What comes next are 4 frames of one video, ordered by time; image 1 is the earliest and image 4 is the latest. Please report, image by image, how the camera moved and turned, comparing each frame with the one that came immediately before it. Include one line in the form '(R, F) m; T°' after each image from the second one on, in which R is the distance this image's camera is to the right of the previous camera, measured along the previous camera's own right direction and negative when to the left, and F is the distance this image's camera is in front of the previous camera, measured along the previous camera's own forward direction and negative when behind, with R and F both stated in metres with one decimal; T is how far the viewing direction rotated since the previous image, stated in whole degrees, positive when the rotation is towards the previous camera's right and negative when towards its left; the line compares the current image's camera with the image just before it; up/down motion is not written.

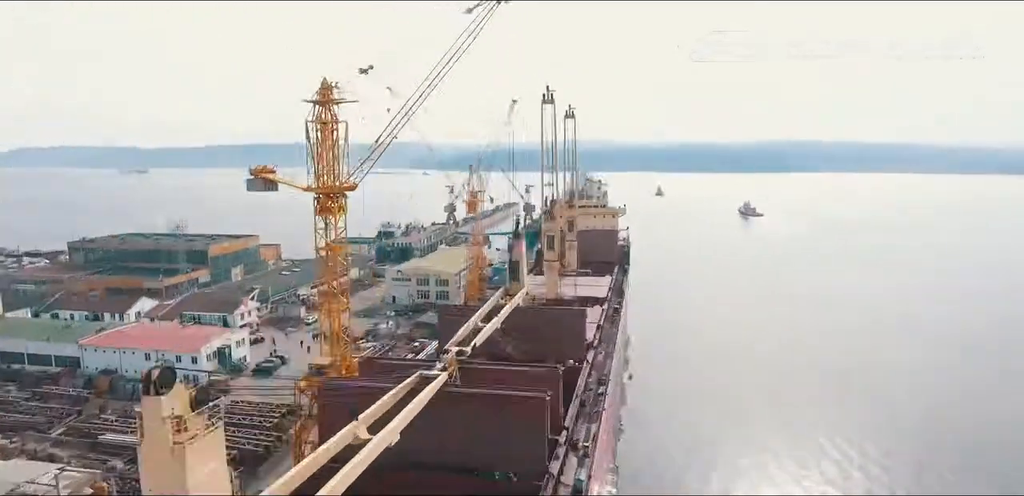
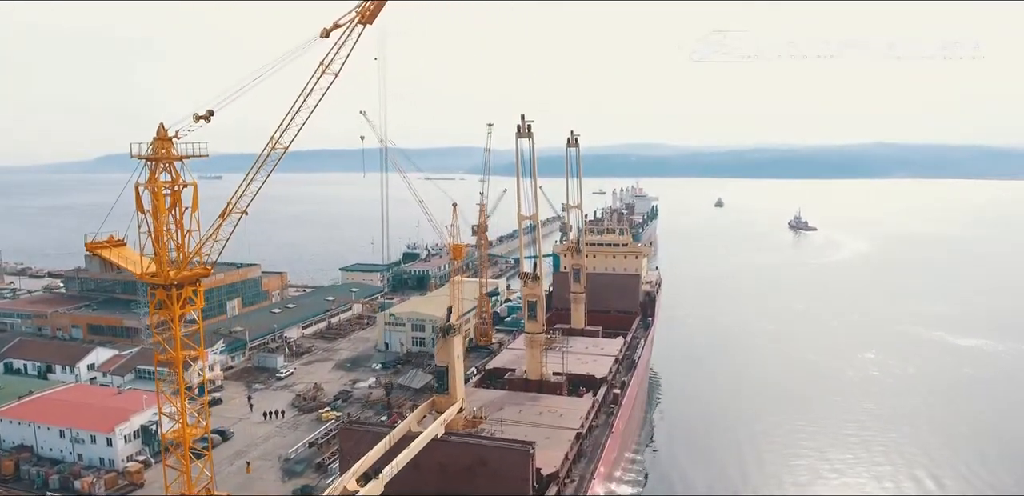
(+1.3, +2.5) m; -5°
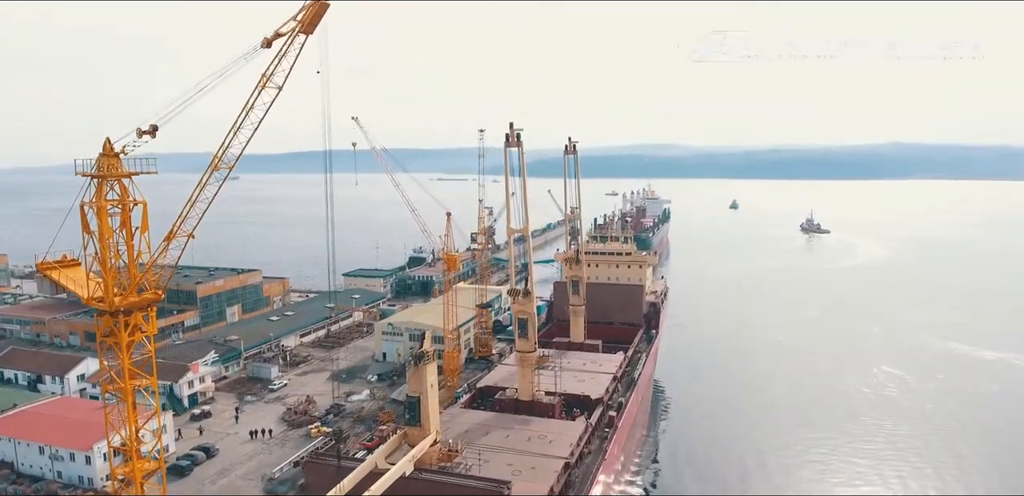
(+0.3, +0.5) m; -1°
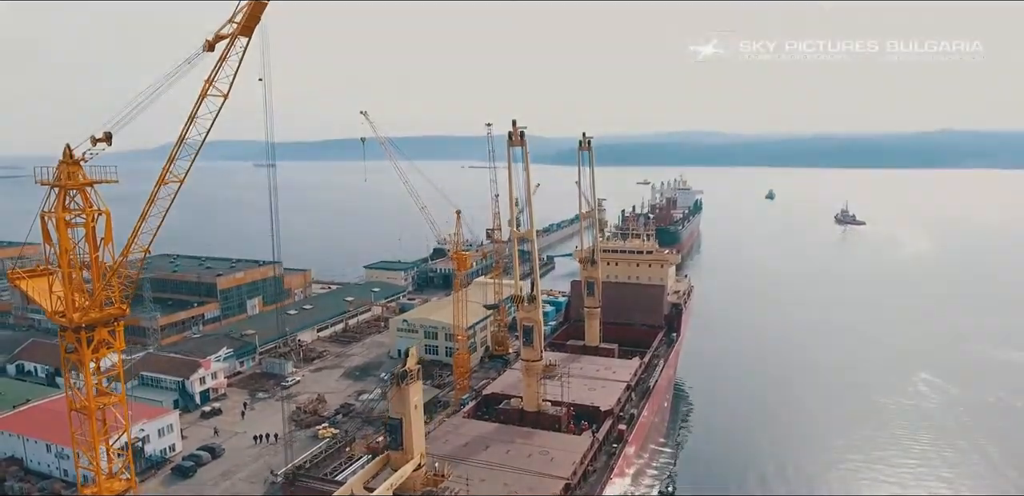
(+0.4, +0.5) m; -3°
